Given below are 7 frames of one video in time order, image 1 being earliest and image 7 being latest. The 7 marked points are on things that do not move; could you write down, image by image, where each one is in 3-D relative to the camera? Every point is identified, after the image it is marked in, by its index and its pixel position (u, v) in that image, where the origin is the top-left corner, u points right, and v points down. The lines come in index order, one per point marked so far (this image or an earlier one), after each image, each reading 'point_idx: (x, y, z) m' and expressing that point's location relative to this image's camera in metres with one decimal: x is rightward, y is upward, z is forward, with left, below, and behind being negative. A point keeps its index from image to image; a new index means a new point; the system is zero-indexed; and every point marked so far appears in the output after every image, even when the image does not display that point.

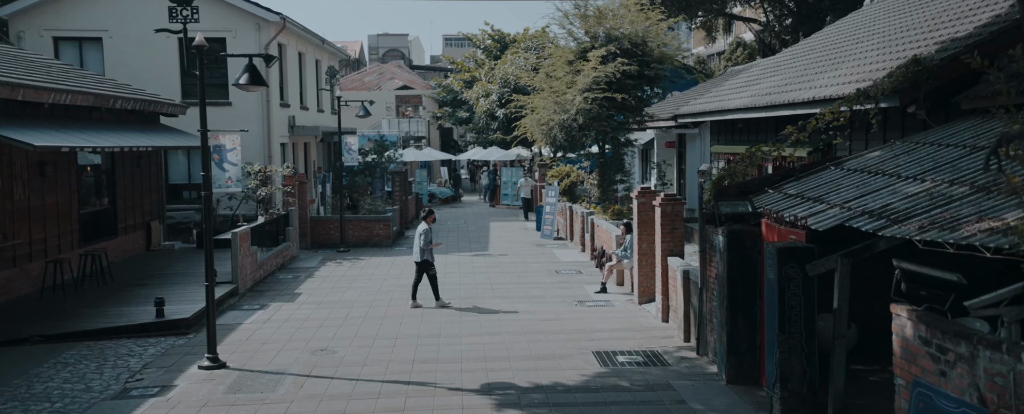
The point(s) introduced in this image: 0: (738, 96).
0: (+4.8, +2.3, +19.3) m
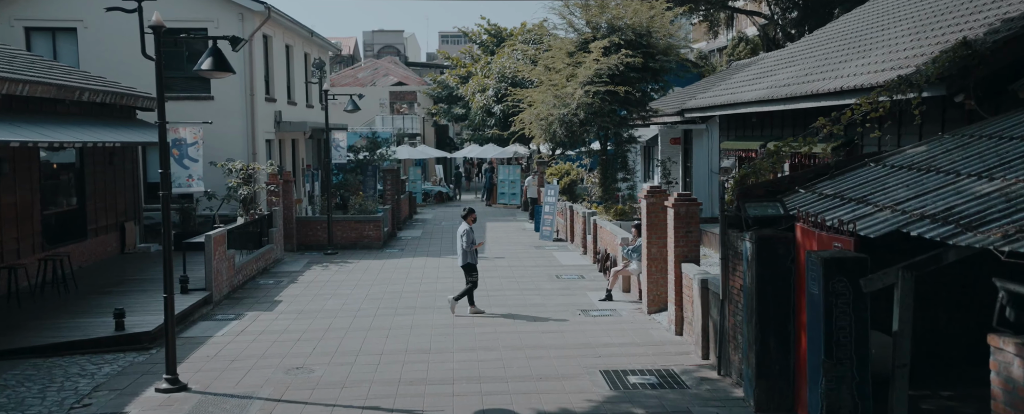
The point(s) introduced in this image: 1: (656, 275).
0: (+4.7, +2.3, +18.0) m
1: (+2.2, -1.0, +14.1) m
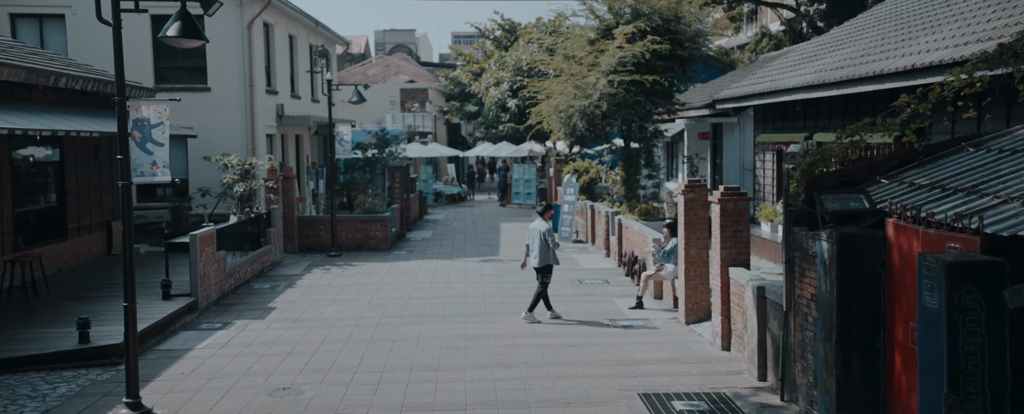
0: (+5.0, +2.4, +16.3) m
1: (+2.5, -1.0, +12.5) m
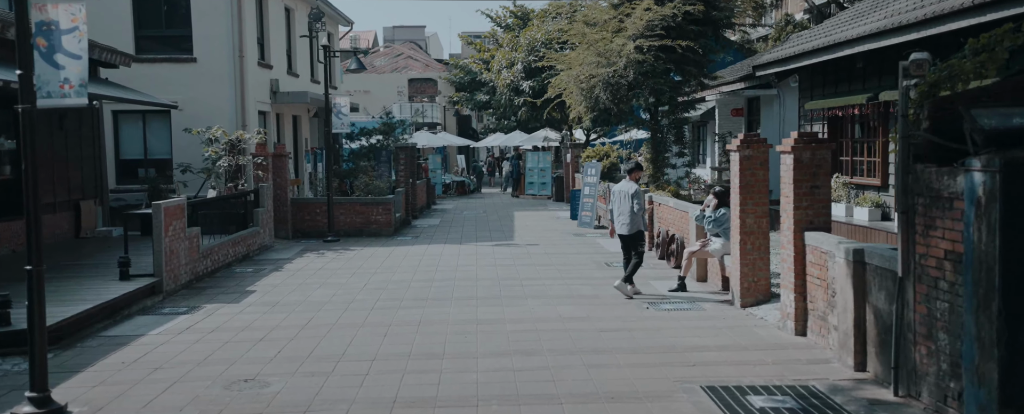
0: (+5.3, +2.8, +14.2) m
1: (+2.7, -0.5, +10.4) m
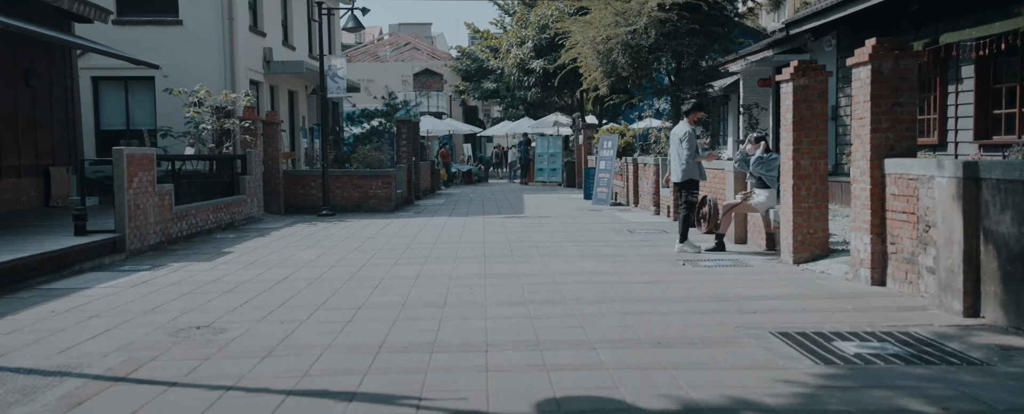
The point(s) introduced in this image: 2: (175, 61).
0: (+5.5, +3.4, +12.7) m
1: (+2.8, 0.0, +8.8) m
2: (-6.9, +3.0, +18.8) m
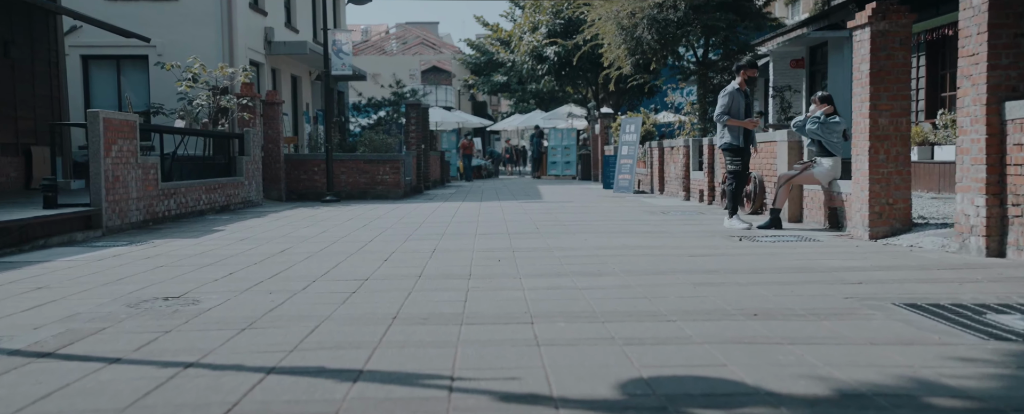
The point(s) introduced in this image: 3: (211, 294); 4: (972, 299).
0: (+5.8, +3.6, +11.5) m
1: (+3.1, +0.3, +7.6) m
2: (-6.6, +3.3, +17.6) m
3: (-1.6, -0.5, +5.0) m
4: (+2.2, -0.4, +4.3) m
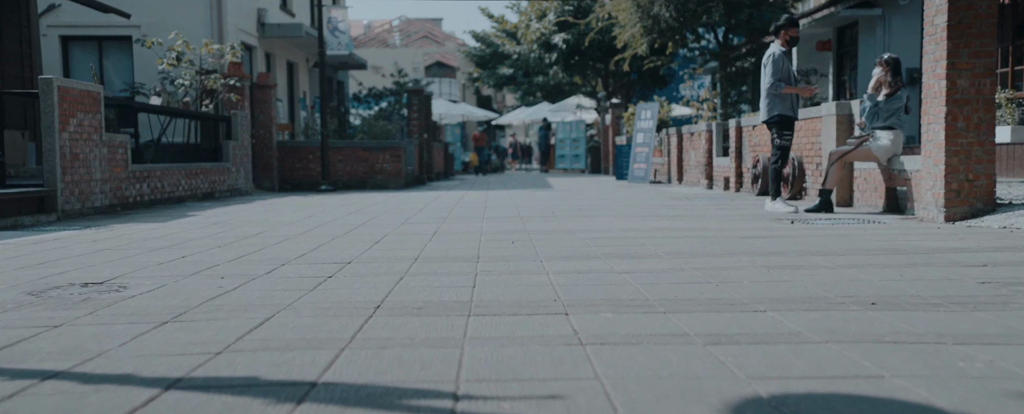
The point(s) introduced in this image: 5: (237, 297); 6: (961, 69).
0: (+5.9, +3.8, +10.3) m
1: (+3.2, +0.5, +6.5) m
2: (-6.5, +3.4, +16.5) m
3: (-1.5, -0.3, +3.9) m
4: (+2.3, -0.3, +3.2) m
5: (-1.0, -0.3, +3.3) m
6: (+3.2, +1.0, +6.5) m
